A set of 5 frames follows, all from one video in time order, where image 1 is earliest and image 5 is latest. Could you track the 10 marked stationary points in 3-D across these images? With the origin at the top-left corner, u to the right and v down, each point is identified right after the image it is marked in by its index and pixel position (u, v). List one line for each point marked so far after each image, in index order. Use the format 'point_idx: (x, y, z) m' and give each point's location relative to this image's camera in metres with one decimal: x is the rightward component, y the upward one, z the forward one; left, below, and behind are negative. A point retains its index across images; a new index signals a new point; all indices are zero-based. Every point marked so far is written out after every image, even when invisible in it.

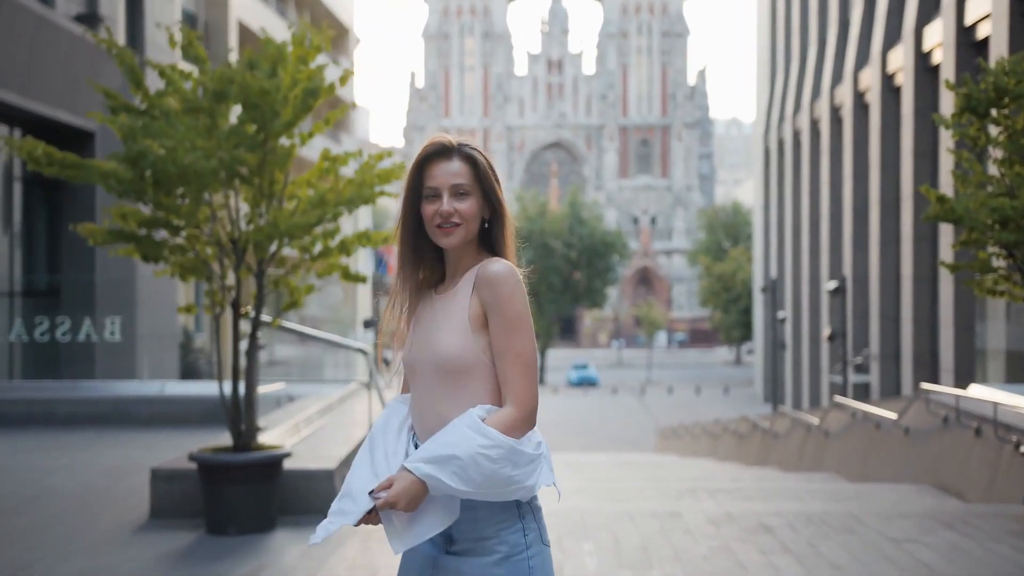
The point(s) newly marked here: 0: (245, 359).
0: (-1.8, -0.5, +7.6) m
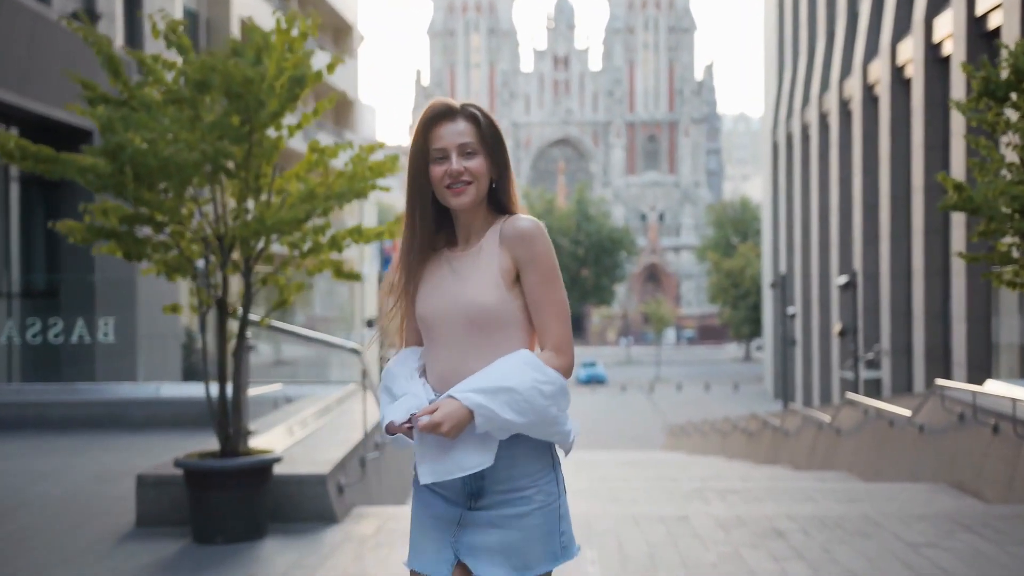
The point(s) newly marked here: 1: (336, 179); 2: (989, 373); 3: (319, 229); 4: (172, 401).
0: (-1.8, -0.5, +7.3) m
1: (-1.1, +0.7, +7.2) m
2: (+7.4, -1.3, +17.5) m
3: (-1.2, +0.4, +7.3) m
4: (-4.1, -1.3, +13.3) m
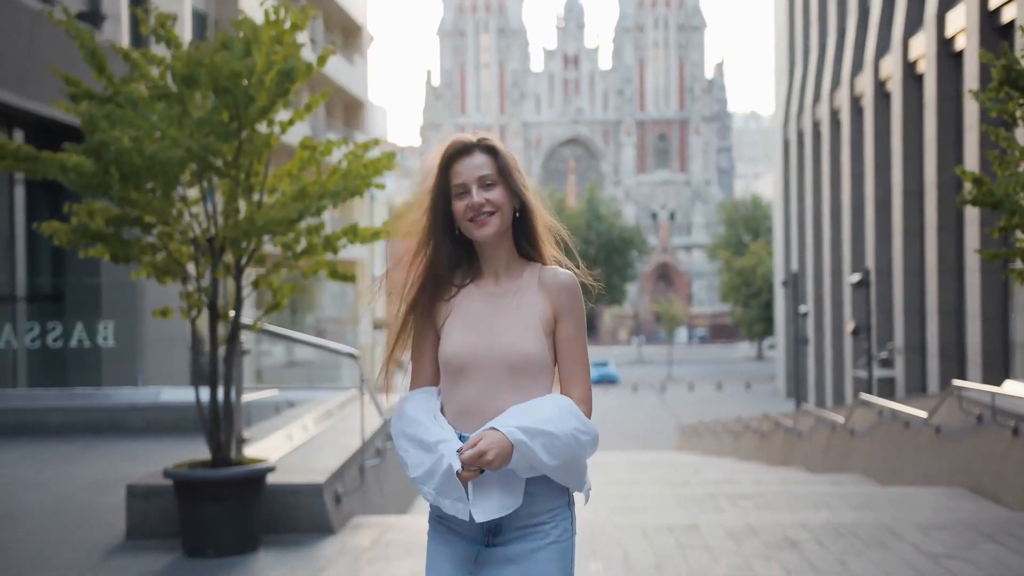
0: (-1.8, -0.5, +7.1) m
1: (-1.1, +0.7, +7.0) m
2: (+7.5, -1.3, +17.1) m
3: (-1.2, +0.4, +7.1) m
4: (-4.0, -1.4, +13.1) m
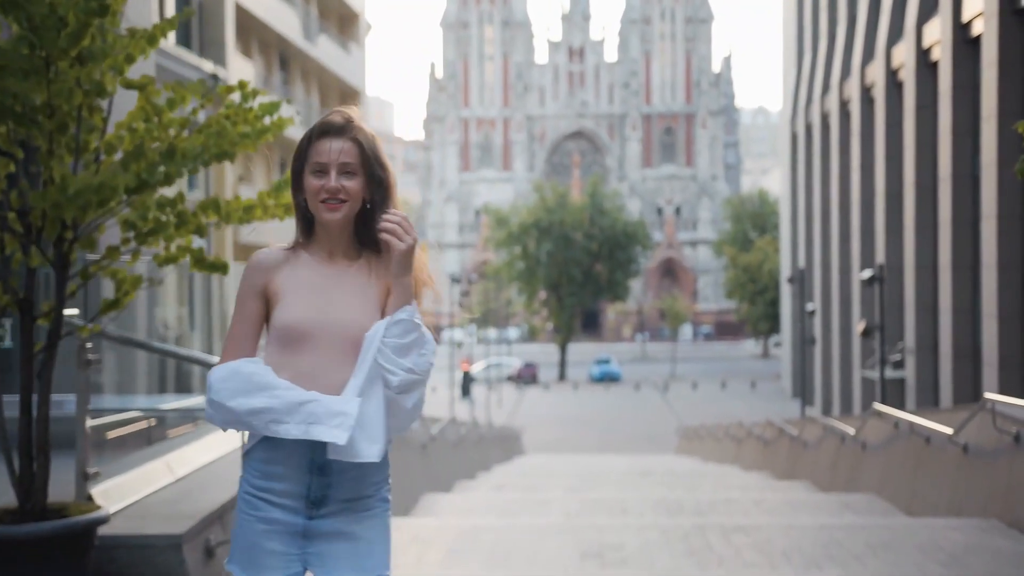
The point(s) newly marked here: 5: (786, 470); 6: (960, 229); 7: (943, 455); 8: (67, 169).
0: (-2.2, -0.4, +5.4) m
1: (-1.5, +0.7, +5.3) m
2: (+7.1, -1.3, +15.3) m
3: (-1.6, +0.4, +5.4) m
4: (-4.4, -1.3, +11.4) m
5: (+4.8, -3.2, +19.6) m
6: (+7.6, +1.0, +18.8) m
7: (+4.4, -1.7, +11.4) m
8: (-2.0, +0.6, +5.2) m
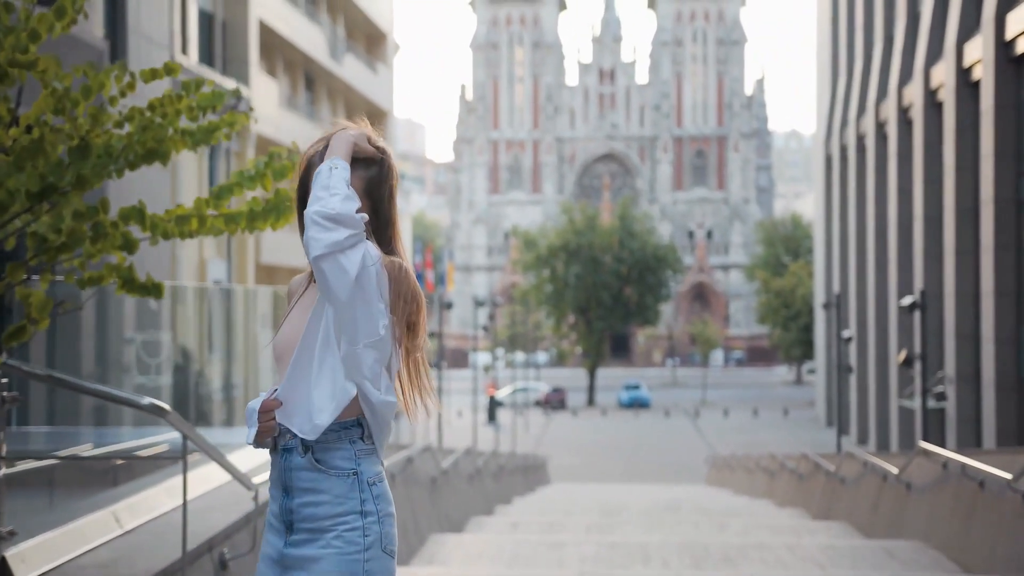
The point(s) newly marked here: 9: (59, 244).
0: (-2.3, -0.5, +4.5) m
1: (-1.6, +0.6, +4.4) m
2: (+7.3, -1.6, +14.1) m
3: (-1.7, +0.3, +4.4) m
4: (-4.3, -1.5, +10.5) m
5: (+5.1, -3.6, +18.4) m
6: (+7.9, +0.6, +17.6) m
7: (+4.5, -2.0, +10.3) m
8: (-2.1, +0.5, +4.3) m
9: (-1.8, +0.2, +4.5) m
